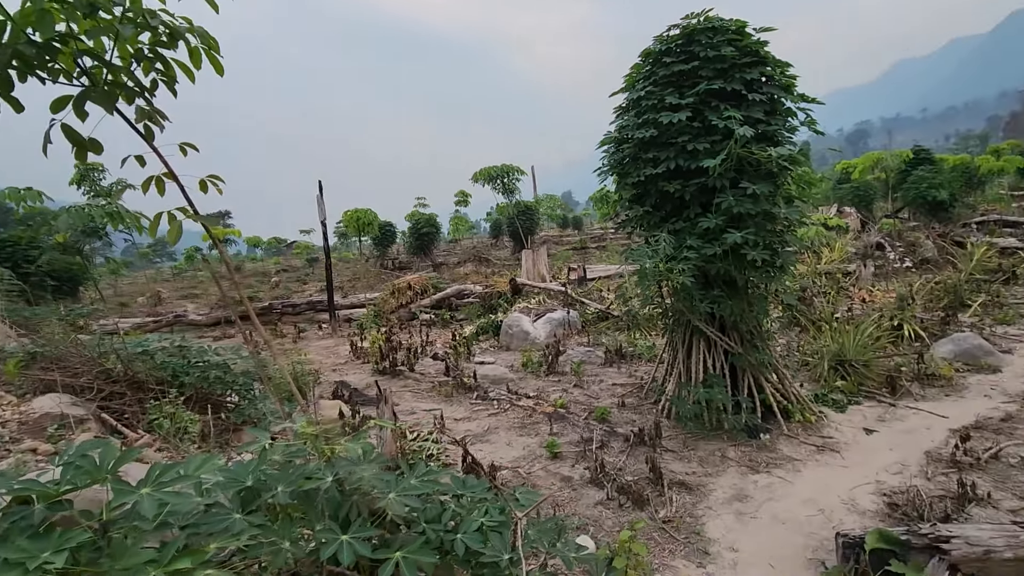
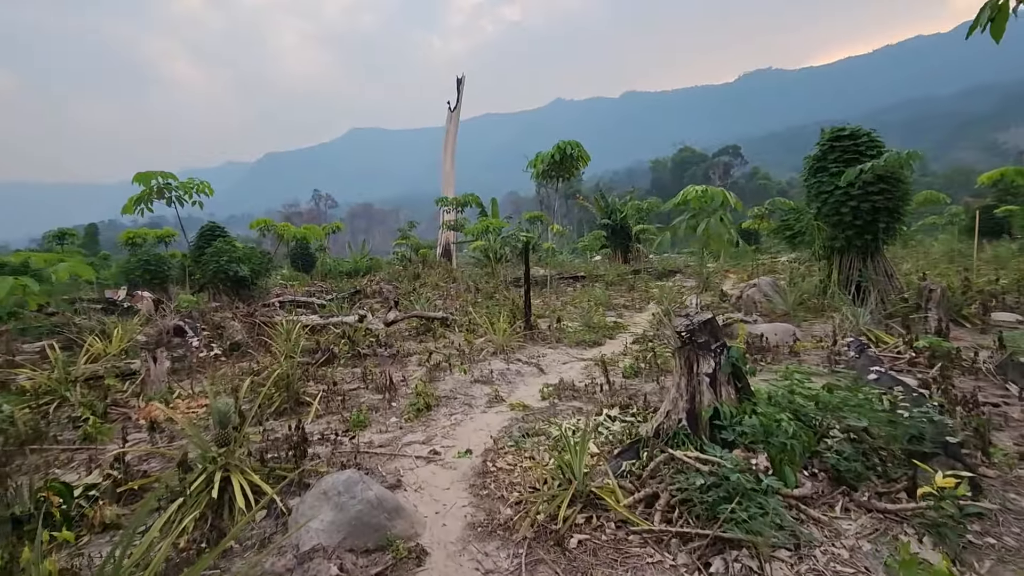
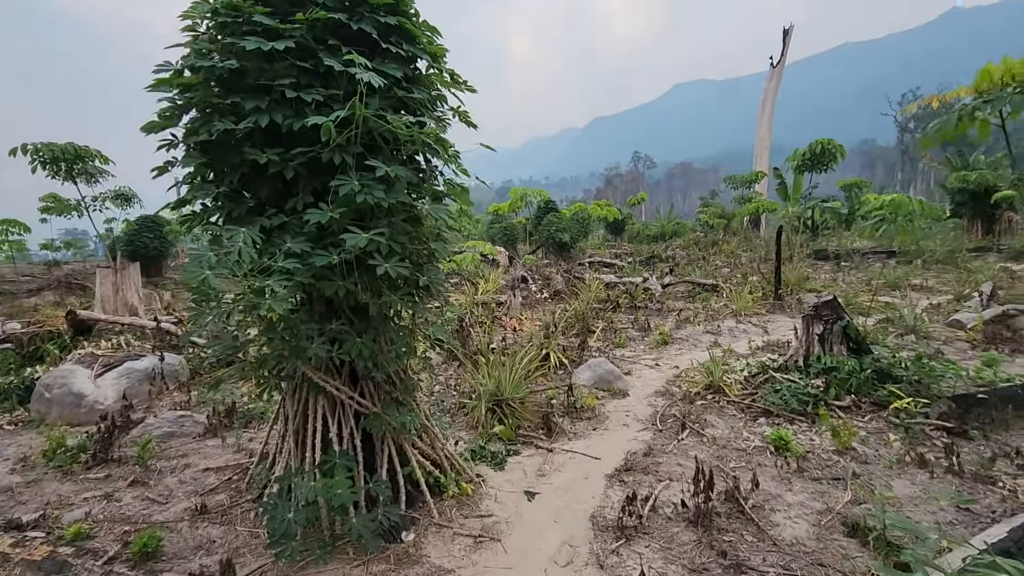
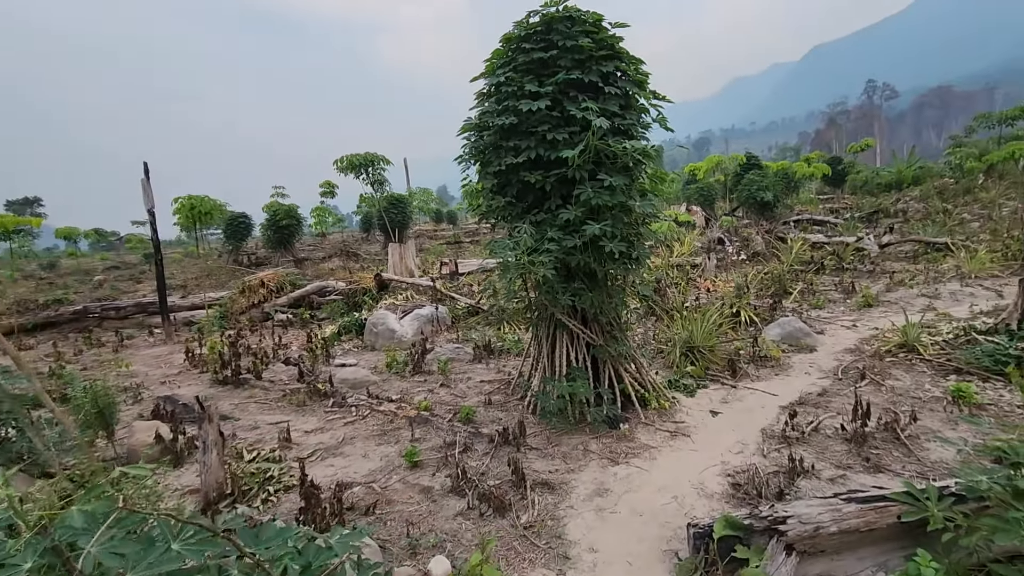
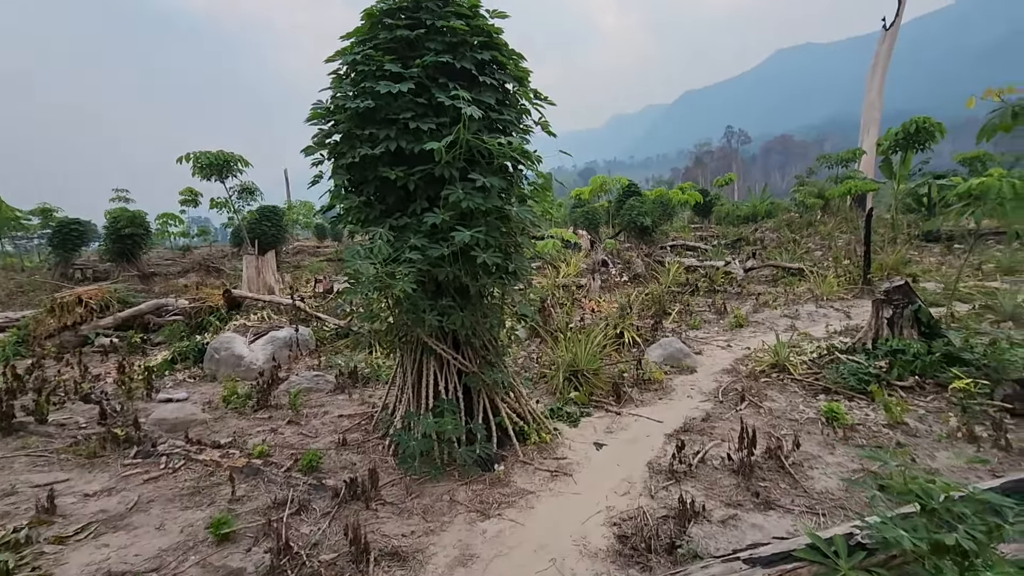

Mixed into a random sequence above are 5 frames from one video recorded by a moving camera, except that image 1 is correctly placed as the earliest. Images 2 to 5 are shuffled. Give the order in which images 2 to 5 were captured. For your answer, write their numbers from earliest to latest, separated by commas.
4, 5, 3, 2
